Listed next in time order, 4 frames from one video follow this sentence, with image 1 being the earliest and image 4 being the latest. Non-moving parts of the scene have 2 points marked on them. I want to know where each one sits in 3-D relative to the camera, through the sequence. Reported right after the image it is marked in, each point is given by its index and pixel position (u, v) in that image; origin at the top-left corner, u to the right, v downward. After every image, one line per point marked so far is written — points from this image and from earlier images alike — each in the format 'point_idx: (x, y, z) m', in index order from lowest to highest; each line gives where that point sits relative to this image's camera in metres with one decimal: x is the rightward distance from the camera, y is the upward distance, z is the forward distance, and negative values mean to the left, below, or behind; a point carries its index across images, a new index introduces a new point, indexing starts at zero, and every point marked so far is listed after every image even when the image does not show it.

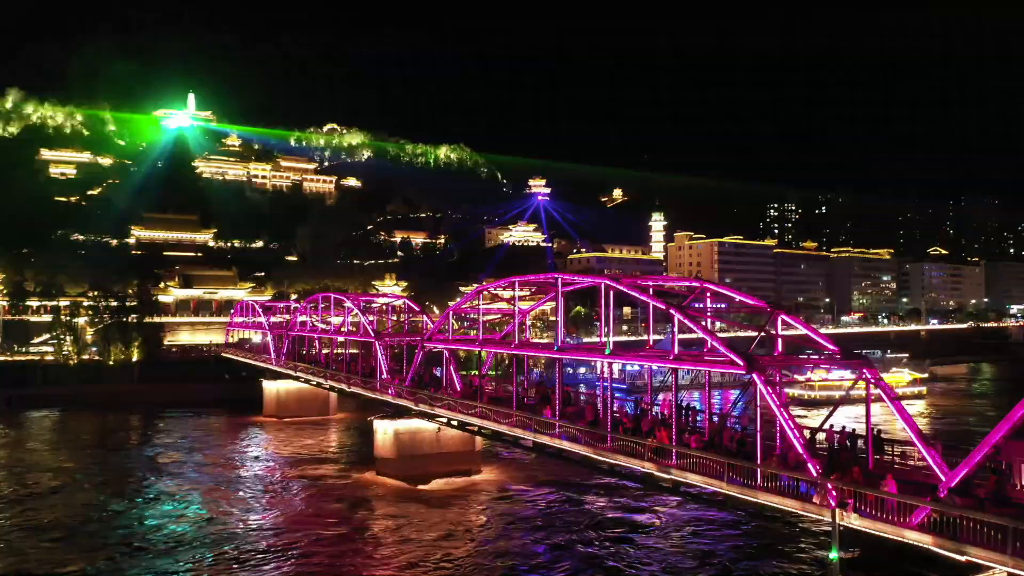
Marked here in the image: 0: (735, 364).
0: (+3.4, -1.2, +13.0) m
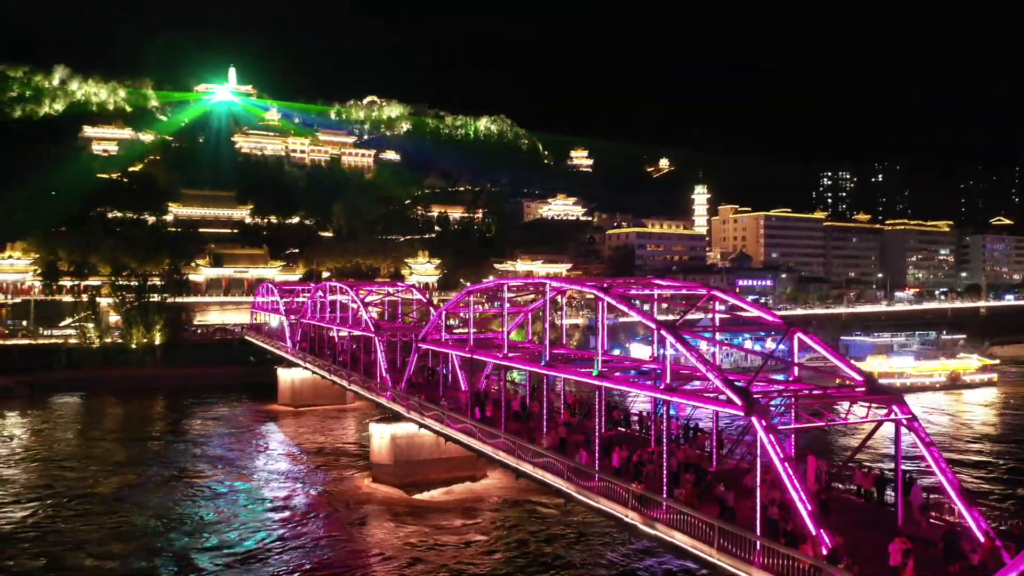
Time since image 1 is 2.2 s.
0: (+2.8, -1.5, +10.7) m
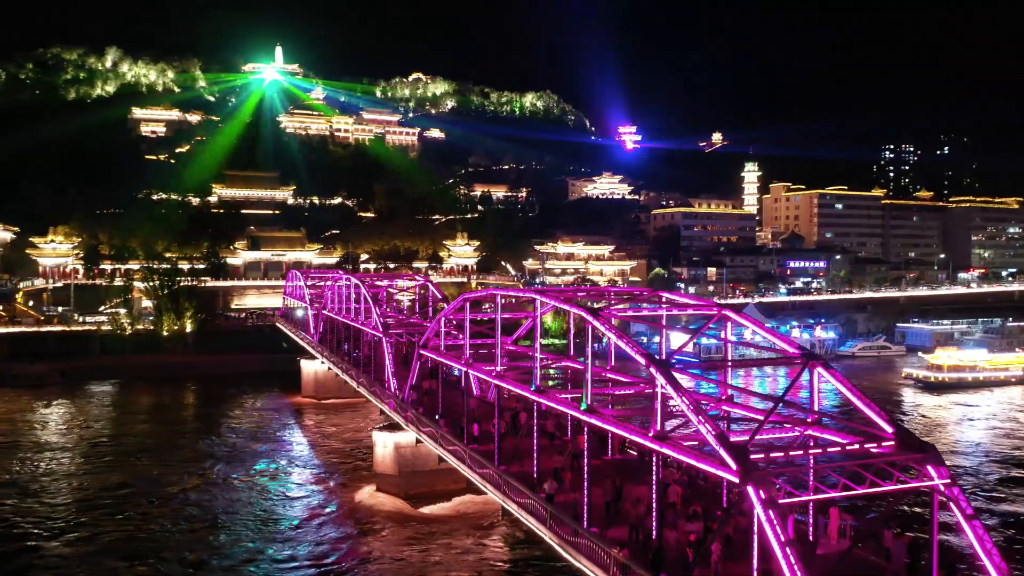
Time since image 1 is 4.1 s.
0: (+2.2, -1.9, +8.9) m
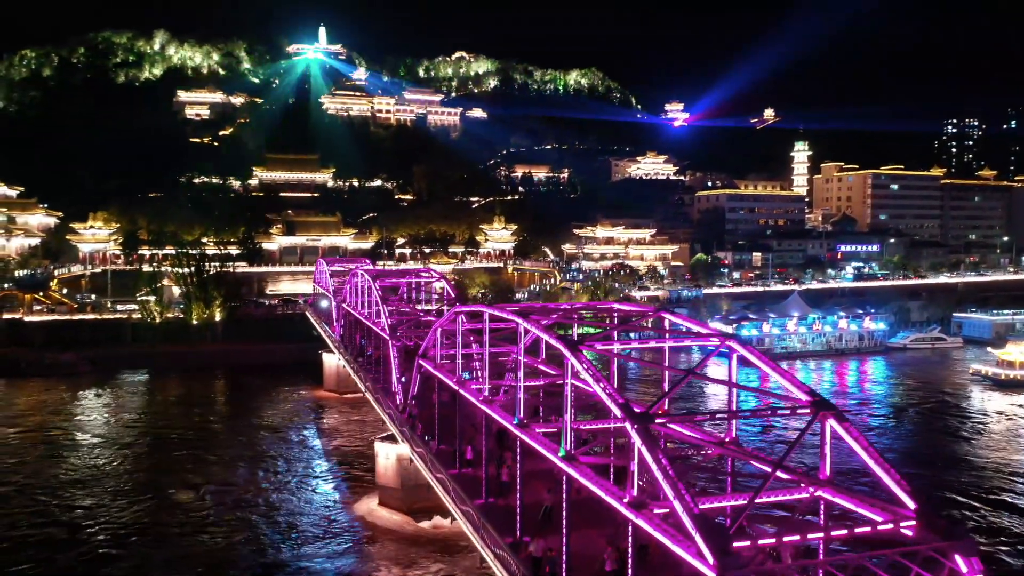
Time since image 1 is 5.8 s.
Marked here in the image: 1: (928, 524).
0: (+1.6, -2.3, +7.3) m
1: (+3.7, -2.1, +7.6) m
